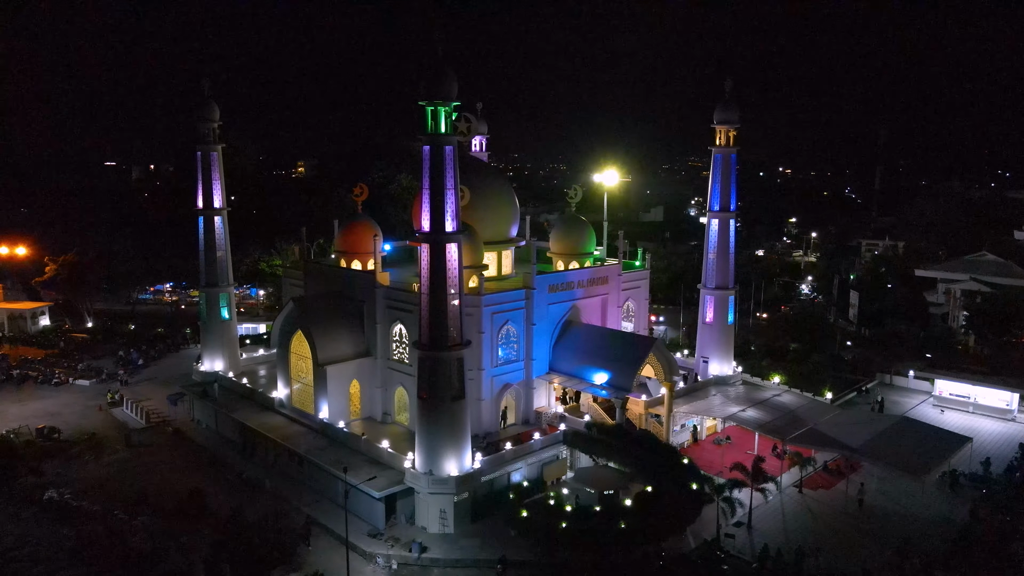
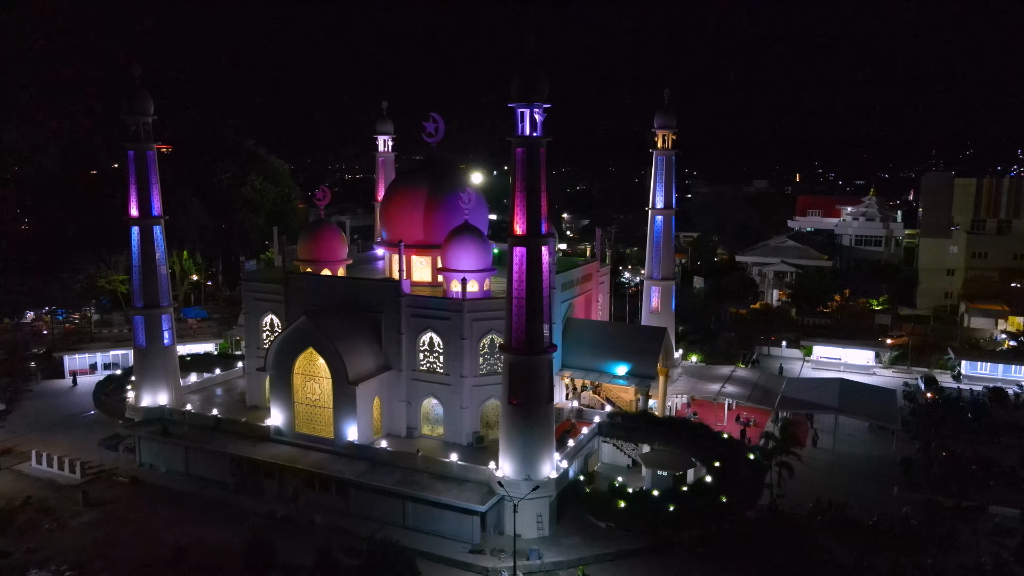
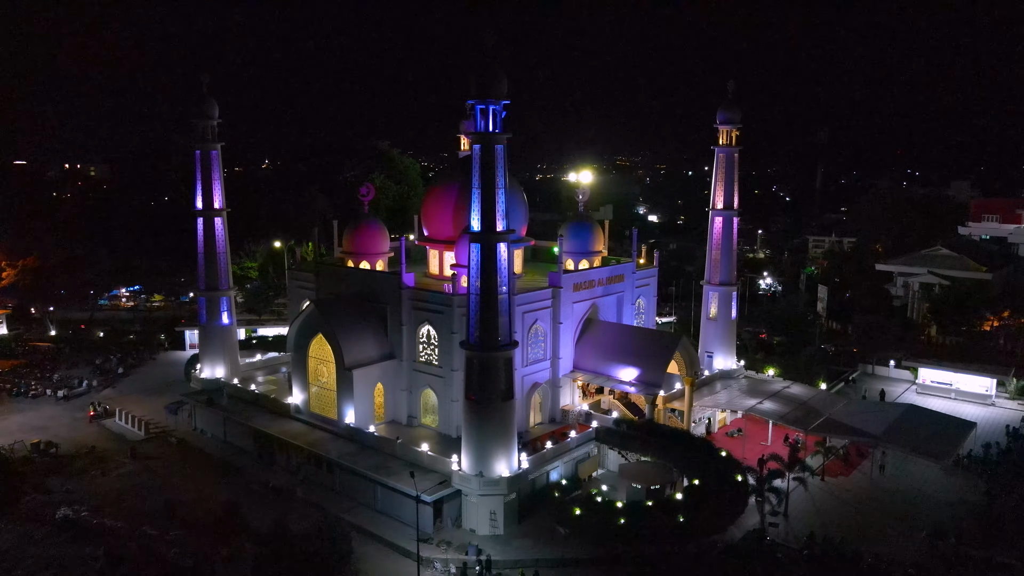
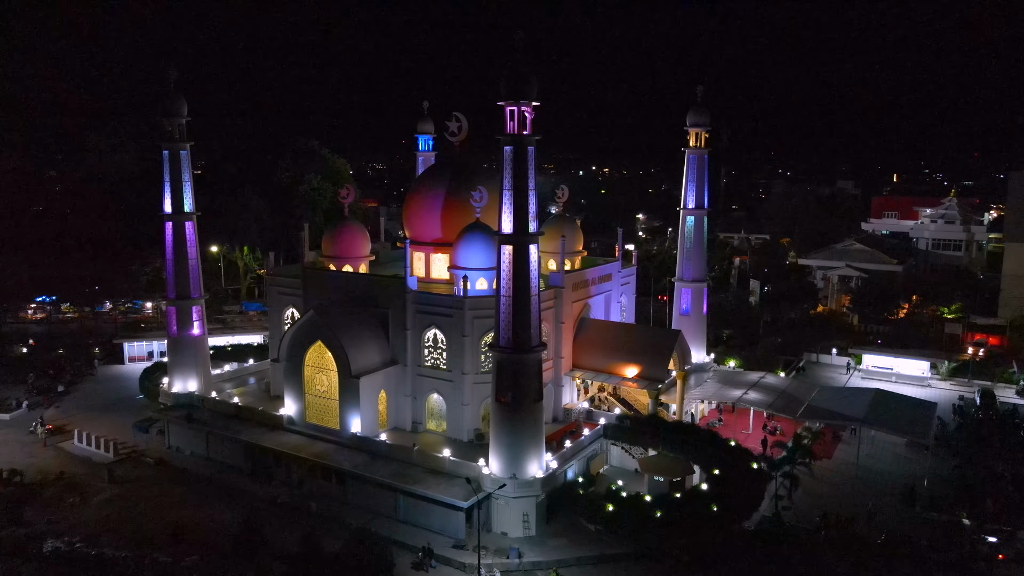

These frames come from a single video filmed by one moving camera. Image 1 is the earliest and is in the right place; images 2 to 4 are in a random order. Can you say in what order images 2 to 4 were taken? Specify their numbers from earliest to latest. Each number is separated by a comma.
3, 4, 2
